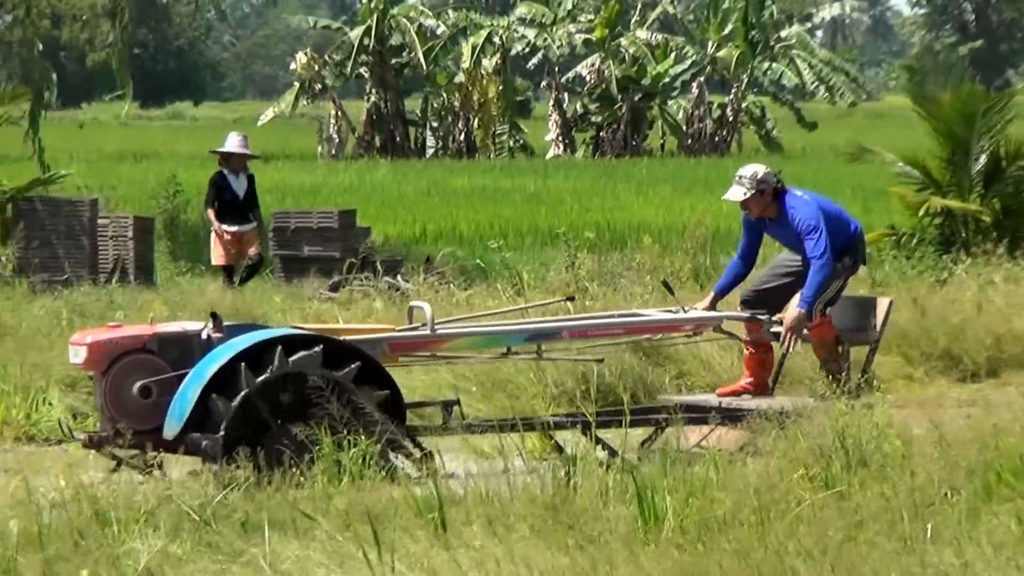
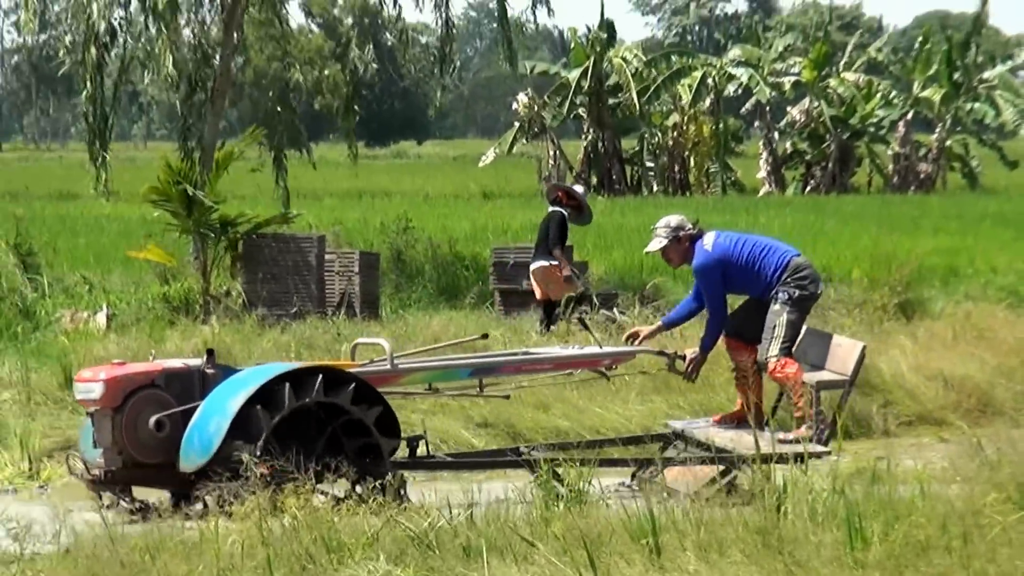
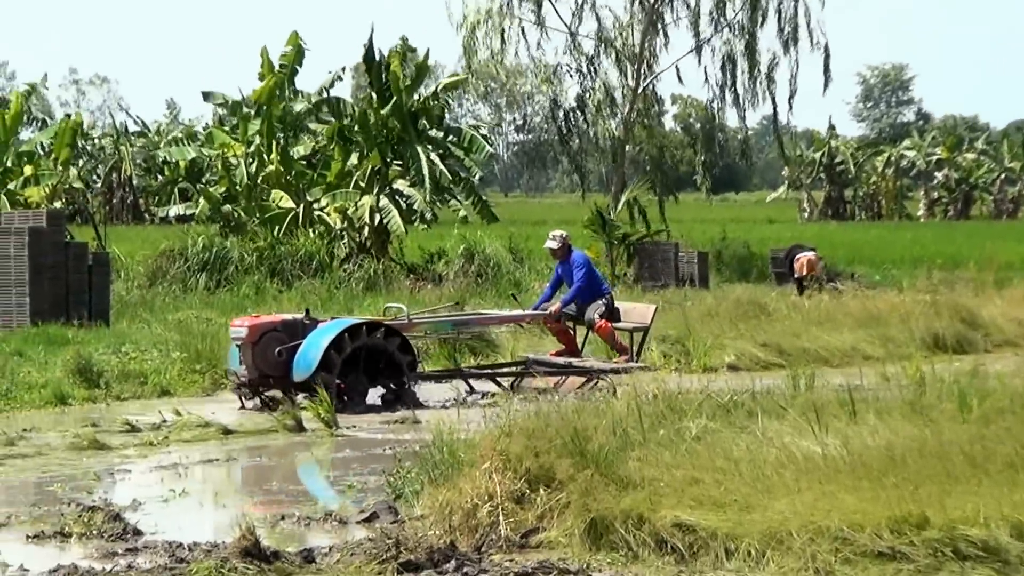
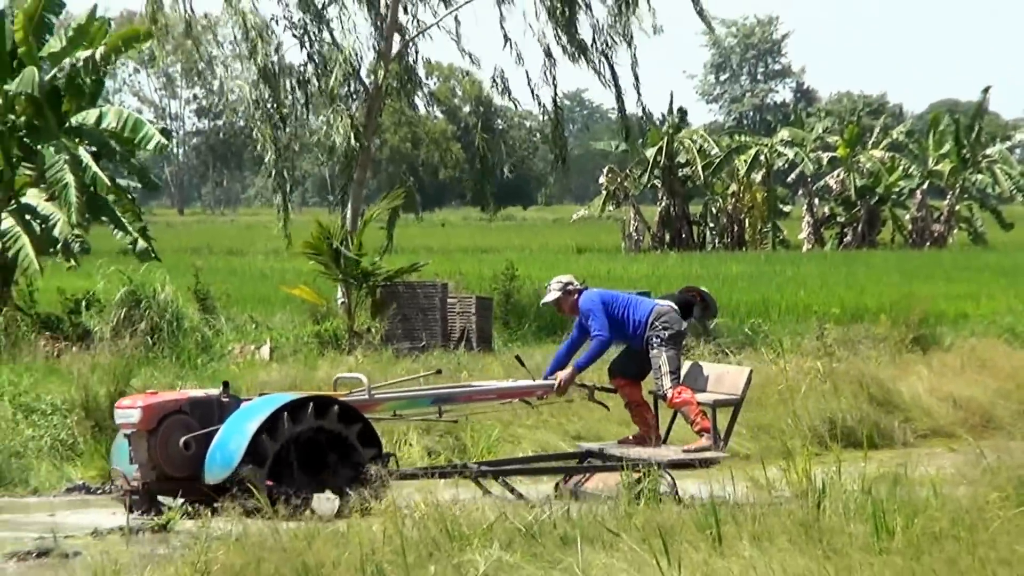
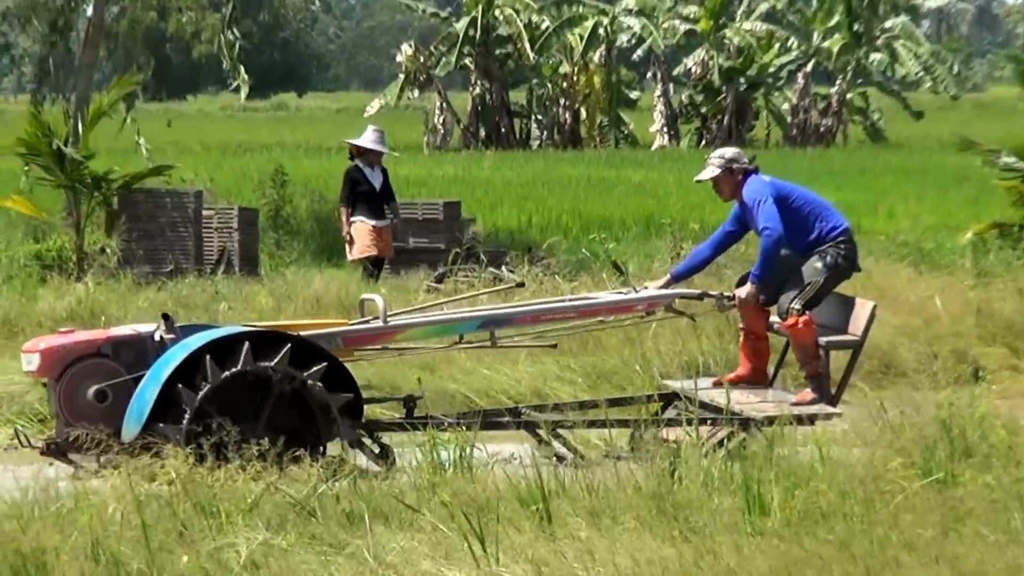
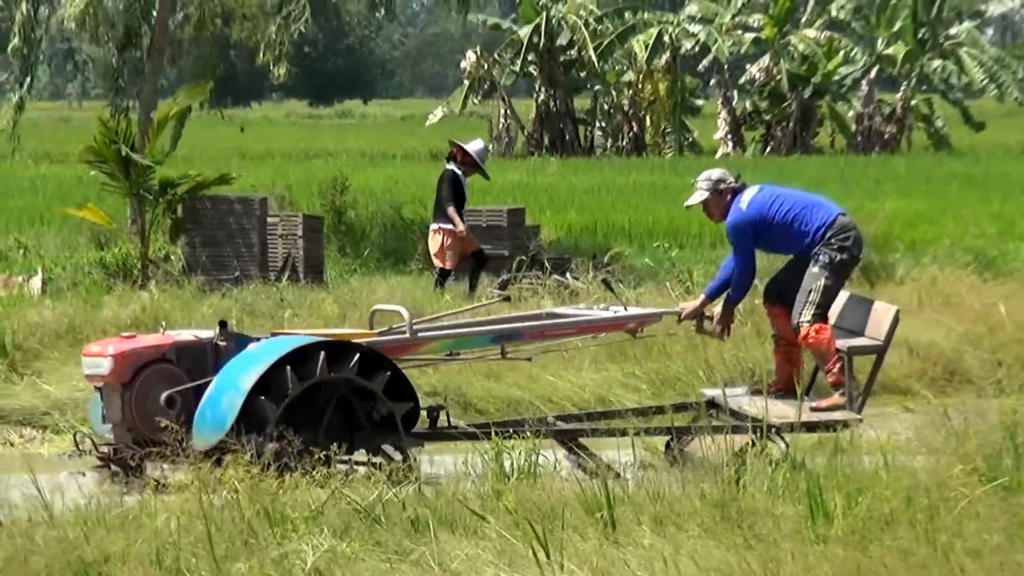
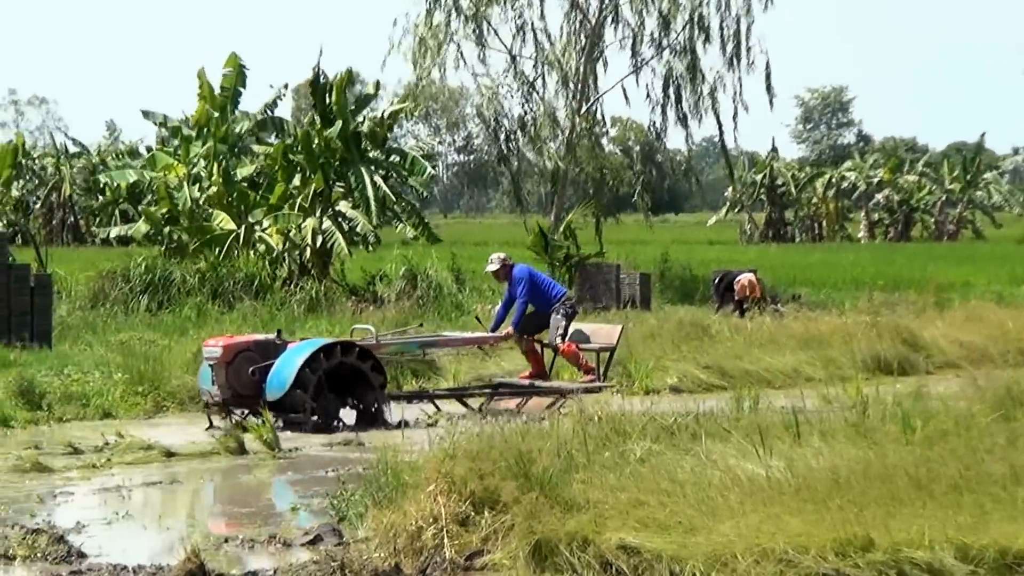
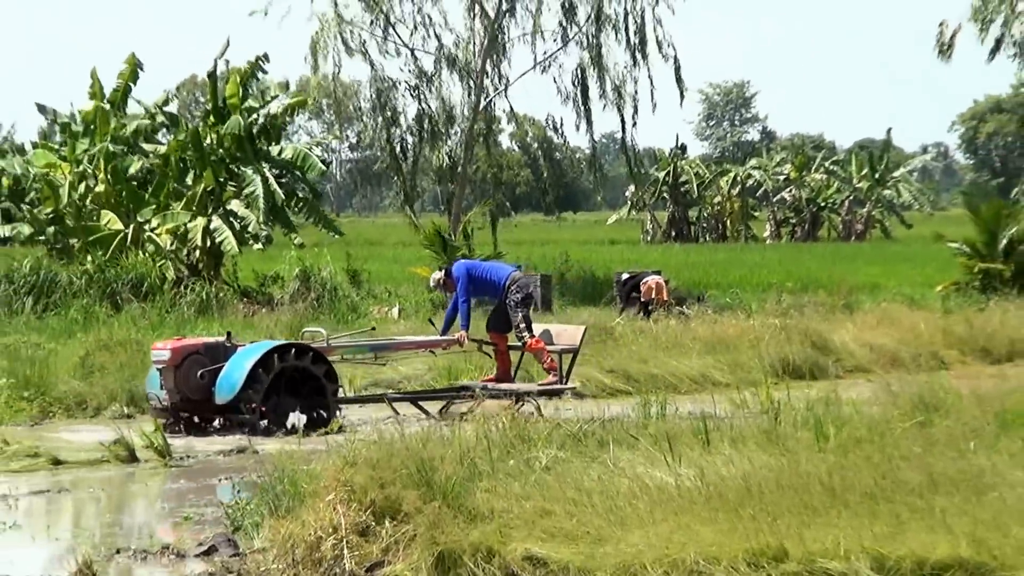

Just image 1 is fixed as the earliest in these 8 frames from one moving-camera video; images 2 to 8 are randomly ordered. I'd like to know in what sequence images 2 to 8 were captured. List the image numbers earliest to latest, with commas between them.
5, 6, 2, 4, 8, 7, 3
